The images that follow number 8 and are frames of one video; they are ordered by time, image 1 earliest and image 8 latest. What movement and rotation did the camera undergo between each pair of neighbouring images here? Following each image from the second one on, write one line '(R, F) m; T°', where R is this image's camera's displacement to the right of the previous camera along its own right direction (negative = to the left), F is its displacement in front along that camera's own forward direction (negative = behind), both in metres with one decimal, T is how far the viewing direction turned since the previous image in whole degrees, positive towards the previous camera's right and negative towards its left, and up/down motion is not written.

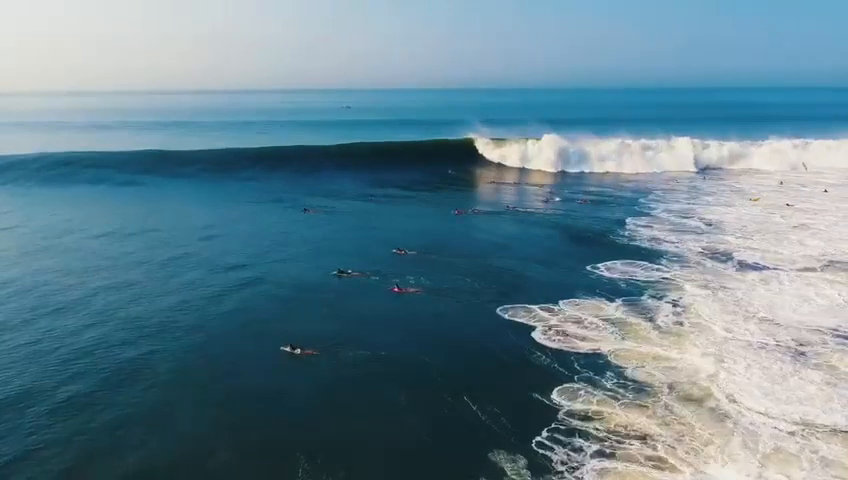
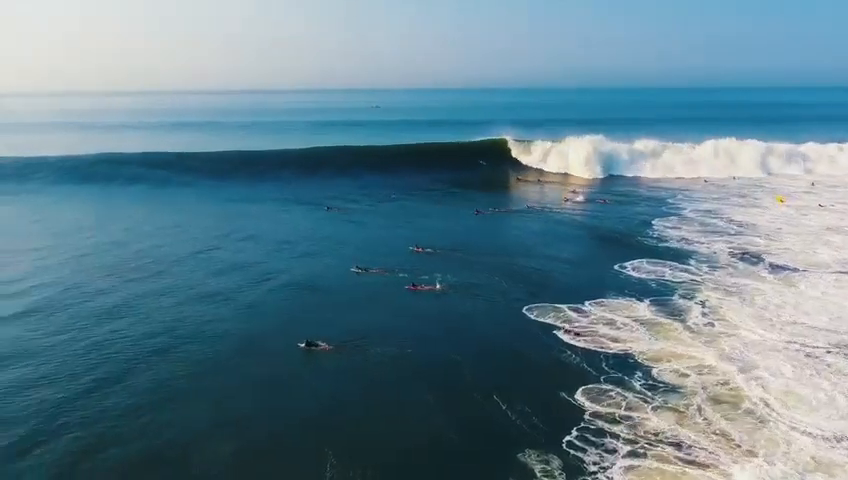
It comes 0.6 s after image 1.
(-0.3, -0.1) m; -1°
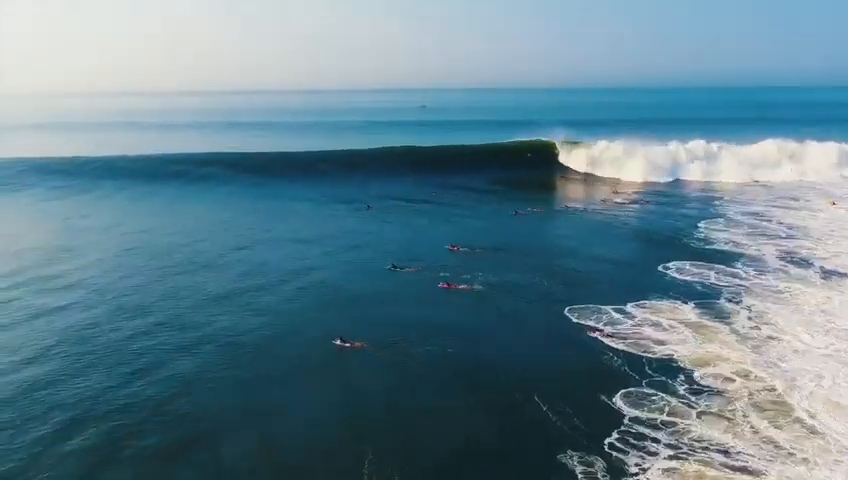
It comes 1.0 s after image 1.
(-0.1, -0.1) m; -3°
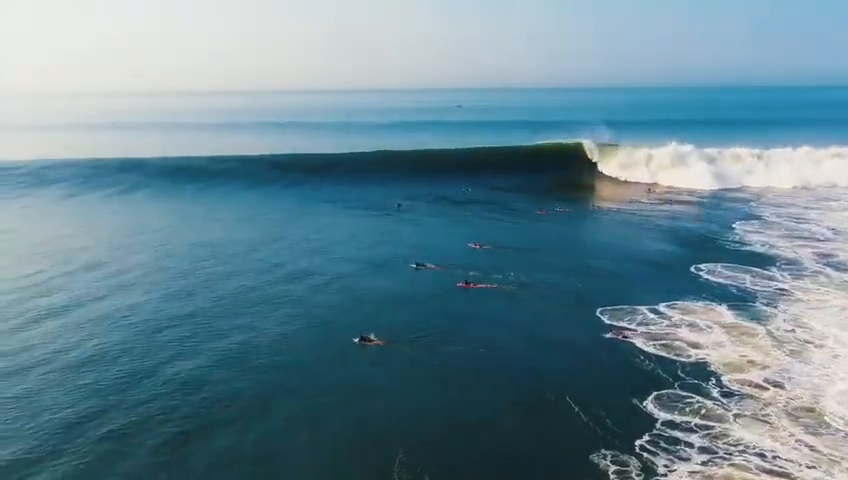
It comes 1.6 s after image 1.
(-0.2, -0.1) m; -2°
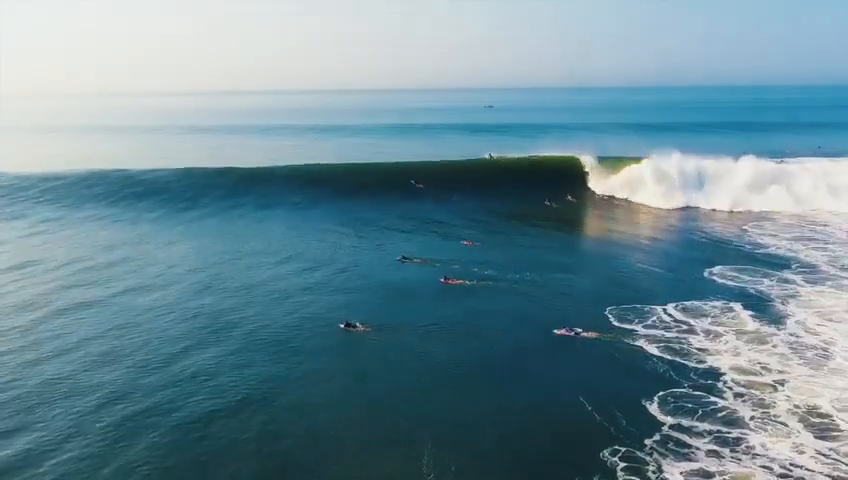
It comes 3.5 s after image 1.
(0.0, -0.6) m; -2°
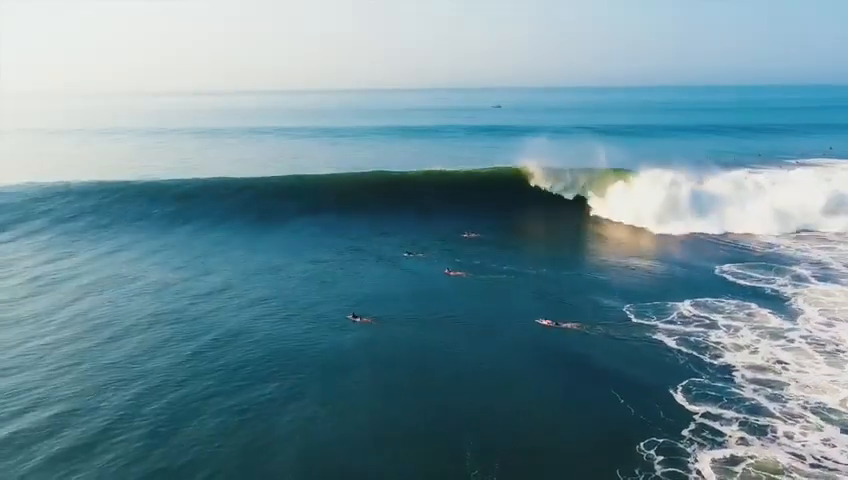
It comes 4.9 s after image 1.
(-0.7, -0.5) m; 0°
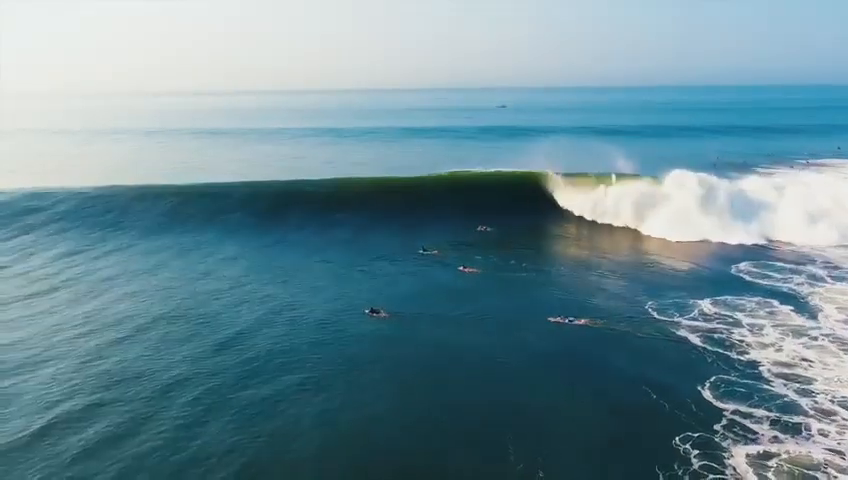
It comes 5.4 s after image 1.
(-0.8, -0.3) m; 0°
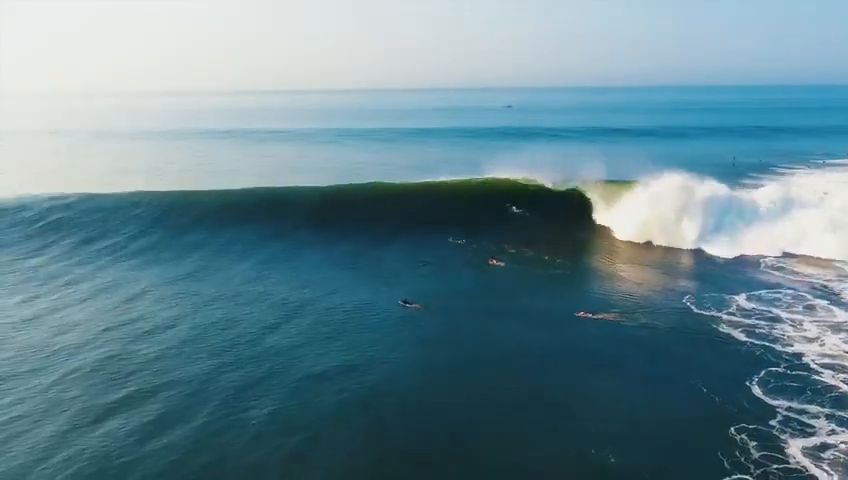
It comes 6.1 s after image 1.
(-1.4, -0.5) m; 0°
